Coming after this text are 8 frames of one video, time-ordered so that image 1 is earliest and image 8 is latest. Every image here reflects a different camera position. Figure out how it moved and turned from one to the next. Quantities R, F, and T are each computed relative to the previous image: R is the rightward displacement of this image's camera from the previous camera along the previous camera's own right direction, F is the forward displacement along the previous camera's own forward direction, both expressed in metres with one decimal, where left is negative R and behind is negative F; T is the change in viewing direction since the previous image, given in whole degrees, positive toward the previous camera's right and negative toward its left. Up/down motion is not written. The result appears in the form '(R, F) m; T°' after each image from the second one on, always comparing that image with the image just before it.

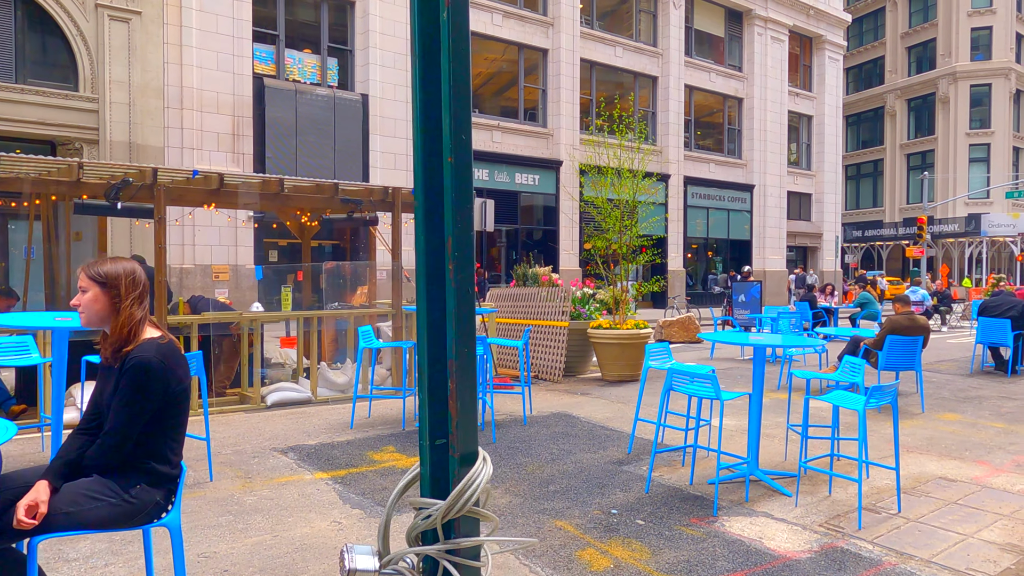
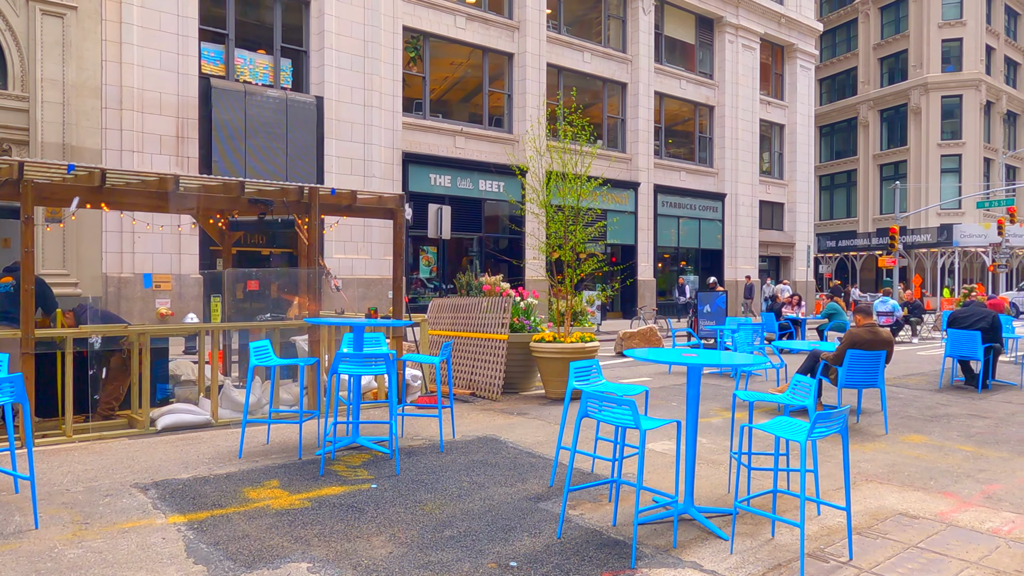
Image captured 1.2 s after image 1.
(+0.5, +0.8) m; +1°
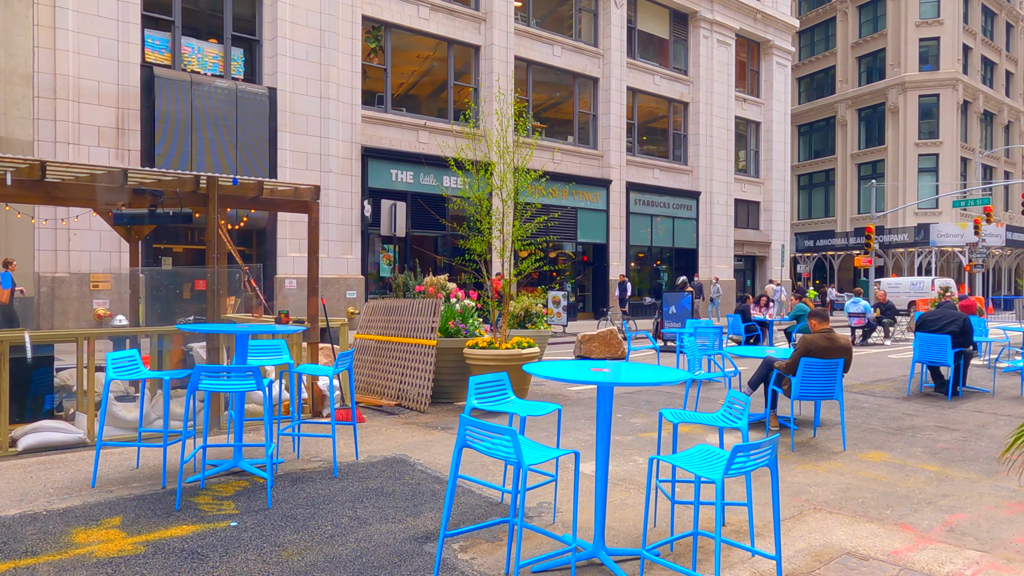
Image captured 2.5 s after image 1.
(+0.6, +0.8) m; +1°
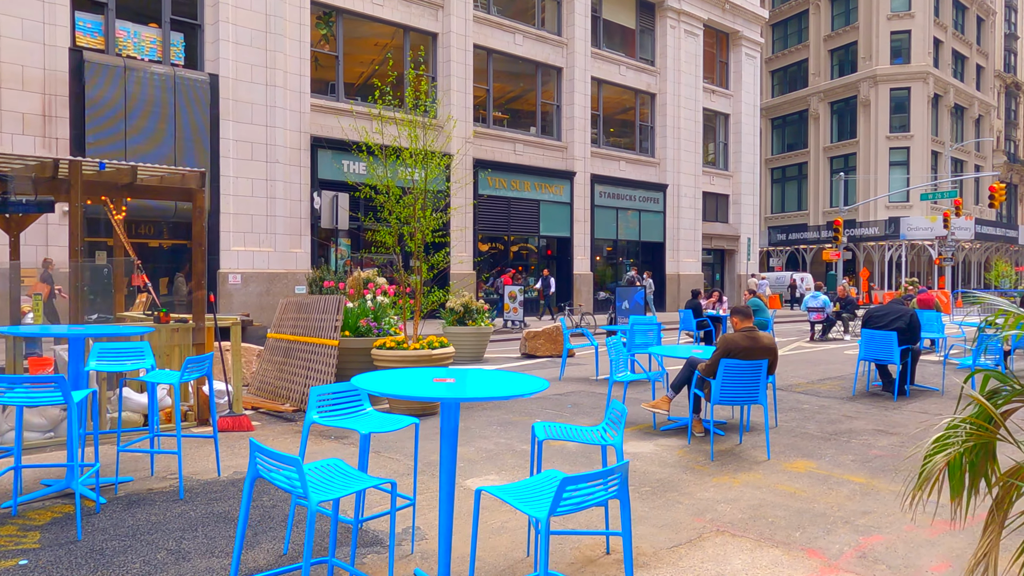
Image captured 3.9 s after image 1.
(+0.7, +0.6) m; +1°
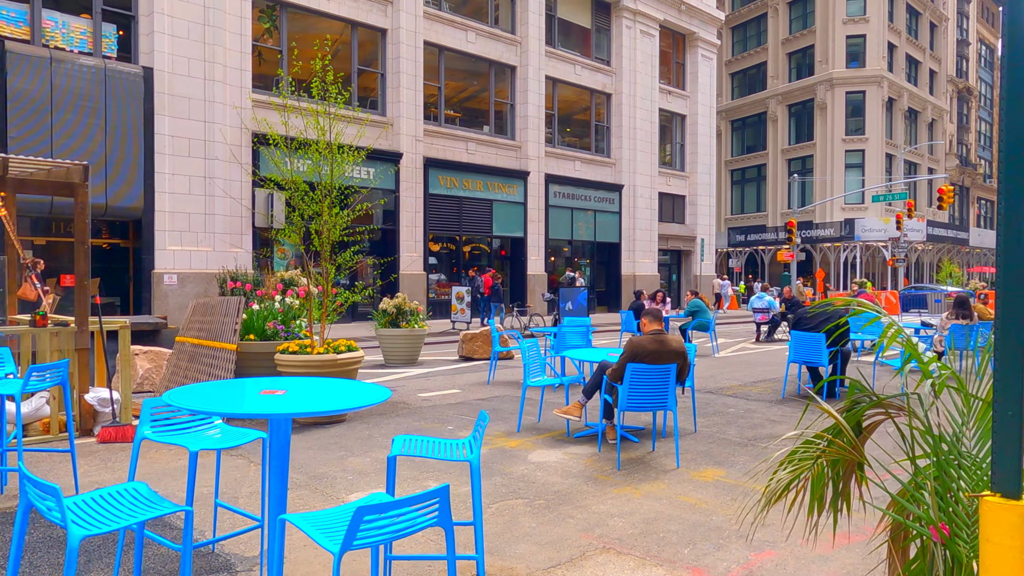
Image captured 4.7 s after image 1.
(+0.5, +0.3) m; +2°
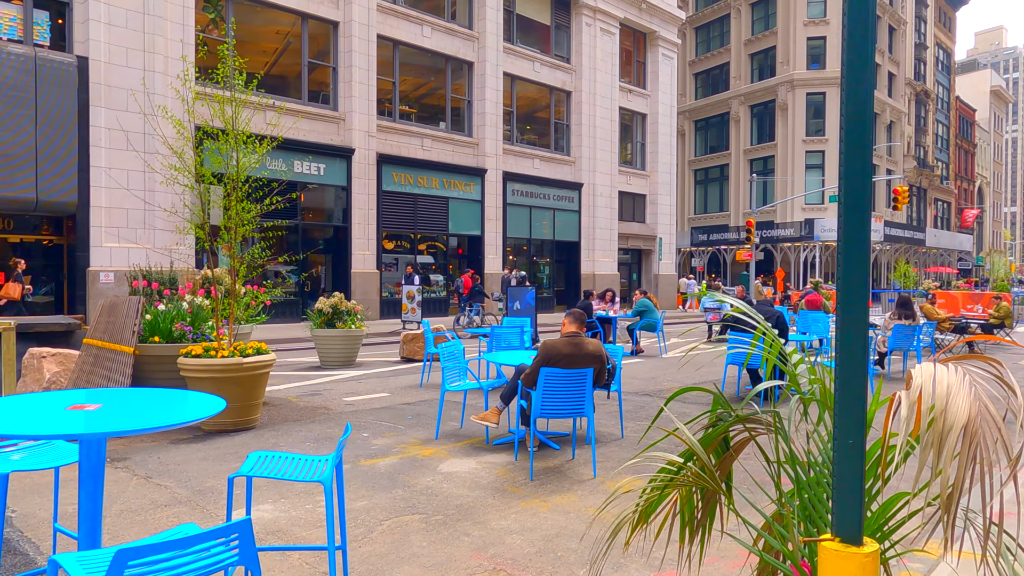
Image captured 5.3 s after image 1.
(+0.5, +0.3) m; +2°
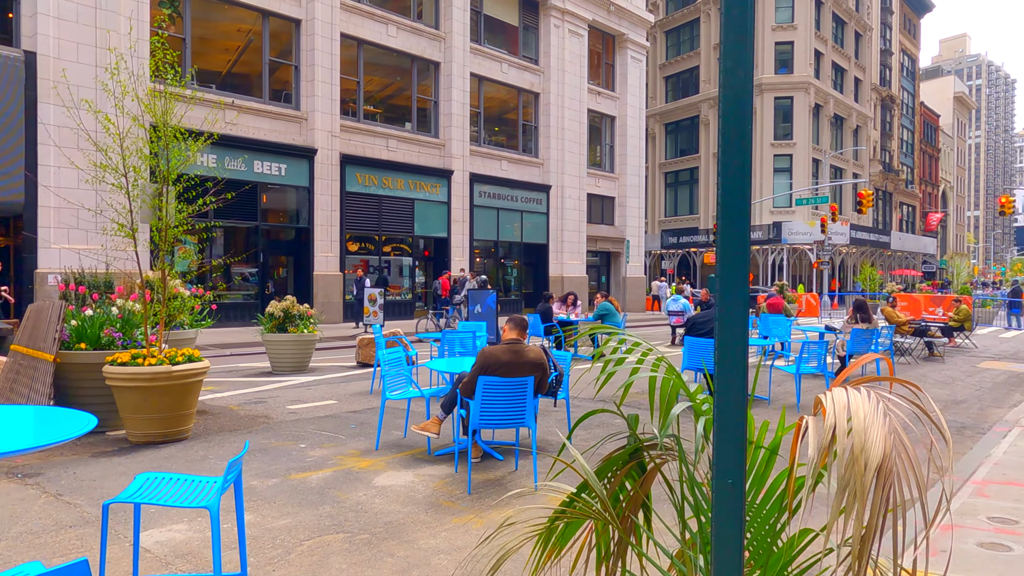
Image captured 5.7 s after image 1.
(+0.3, +0.2) m; +2°
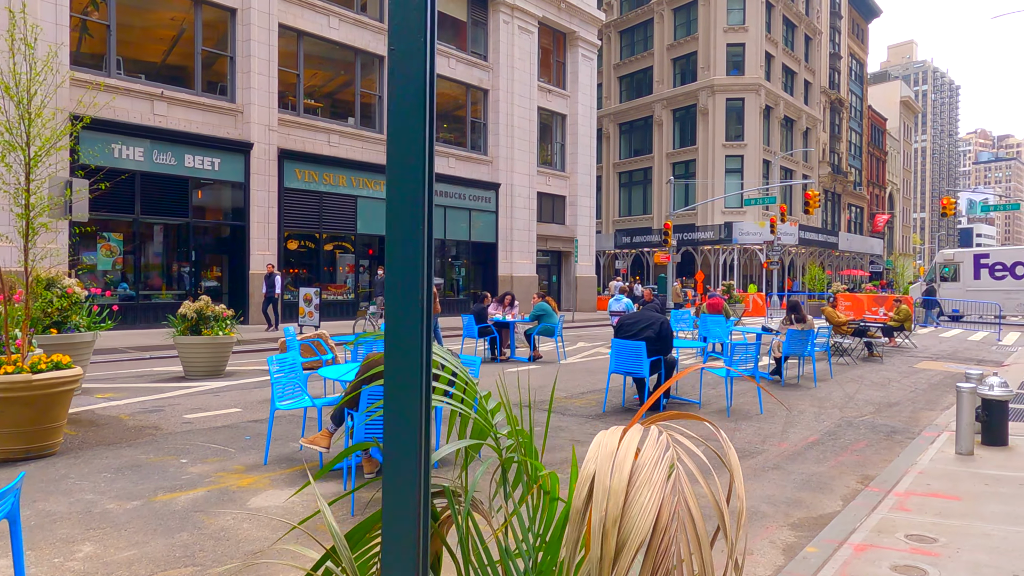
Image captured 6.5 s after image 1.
(+0.4, +0.5) m; +3°
